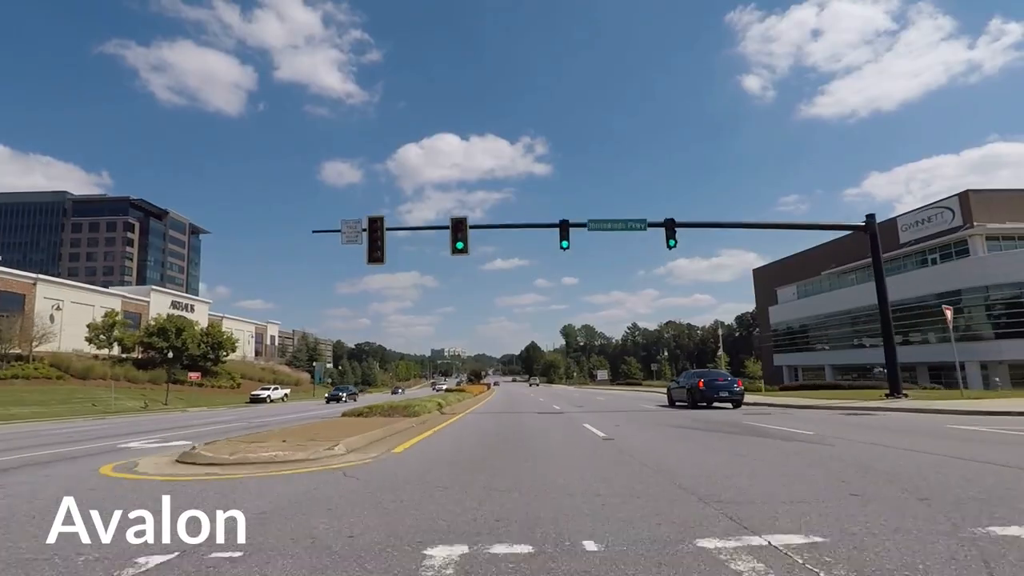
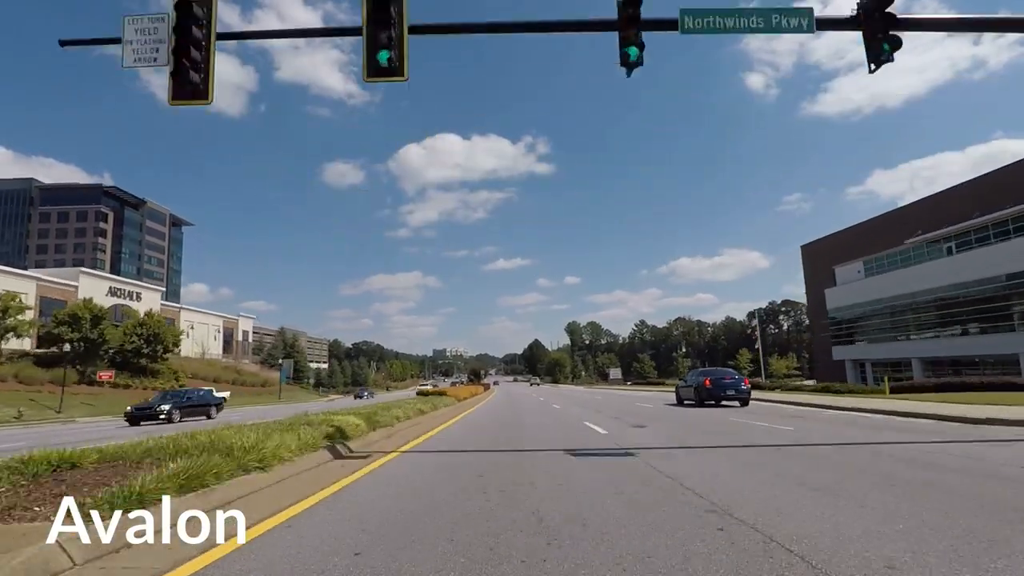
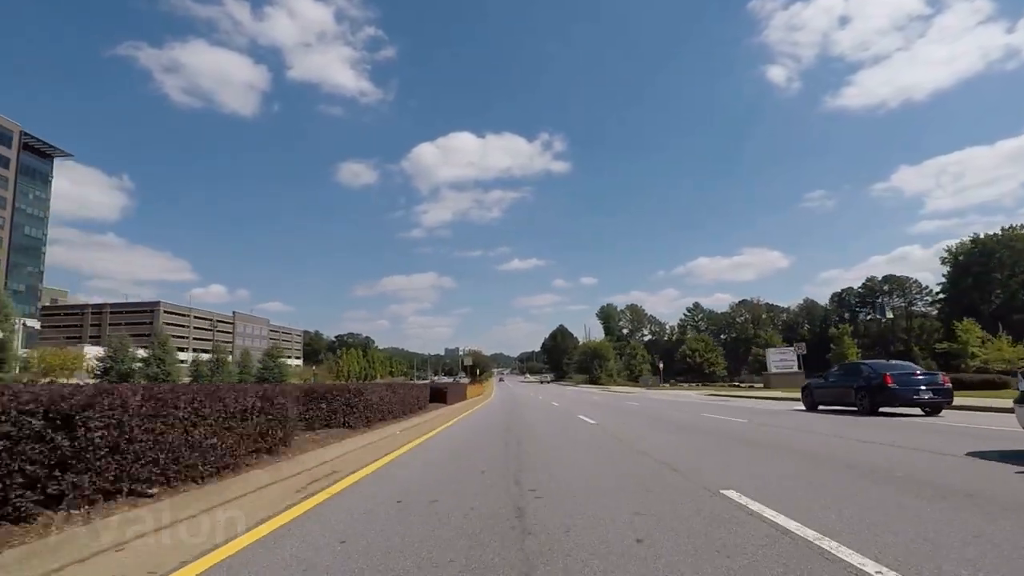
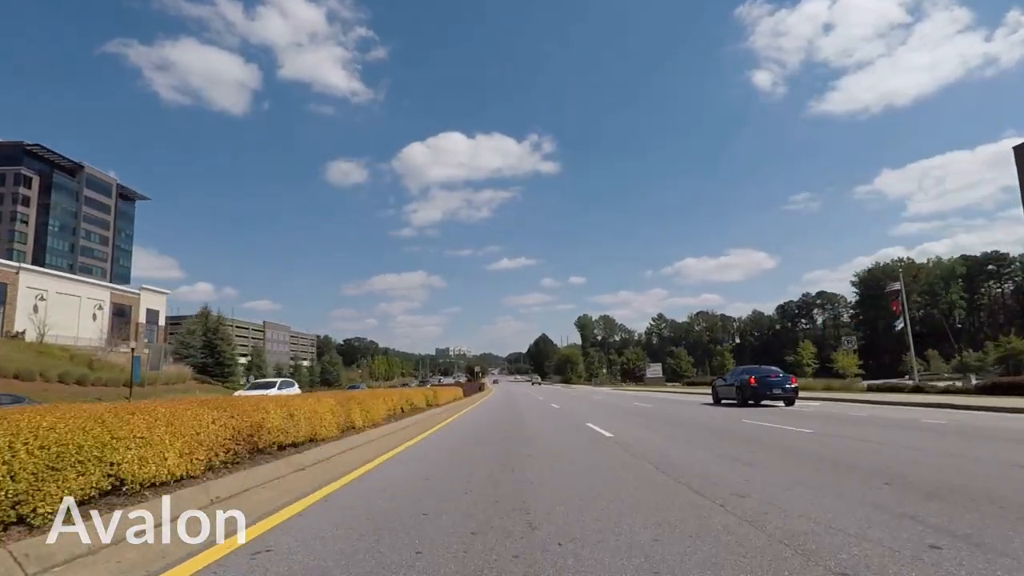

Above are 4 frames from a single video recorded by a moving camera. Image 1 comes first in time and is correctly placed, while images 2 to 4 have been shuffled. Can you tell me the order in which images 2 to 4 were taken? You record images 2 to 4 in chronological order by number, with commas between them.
2, 4, 3
